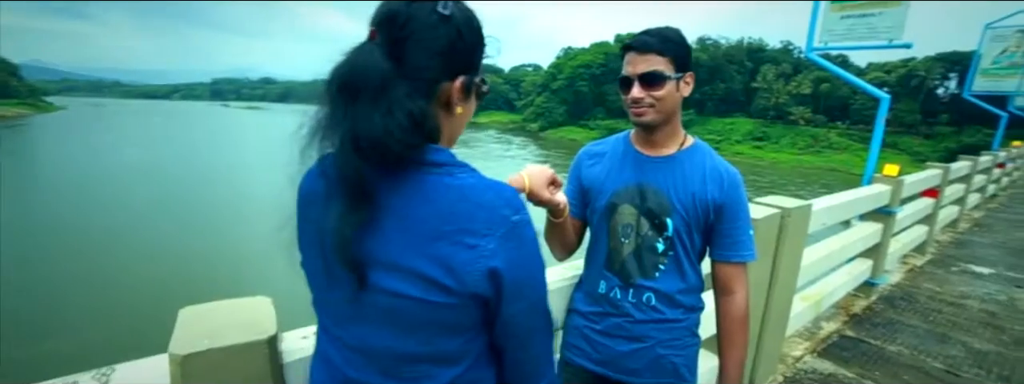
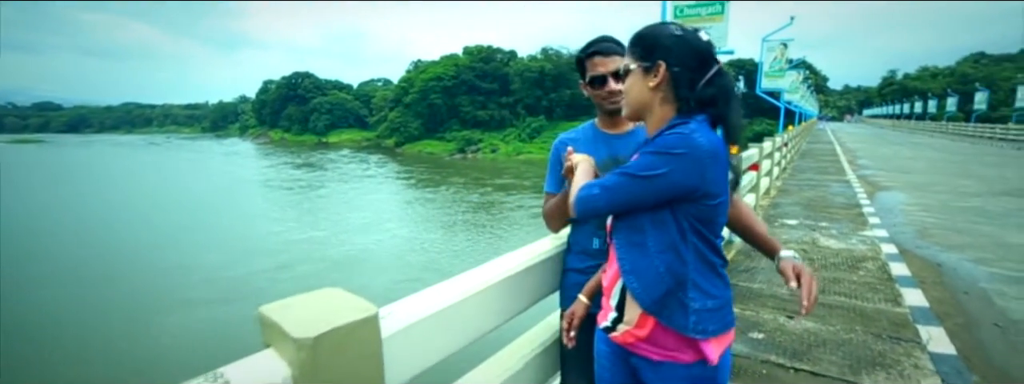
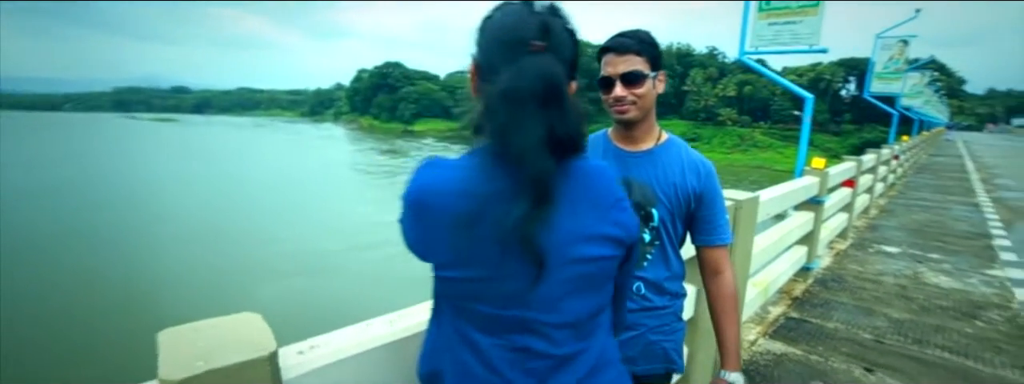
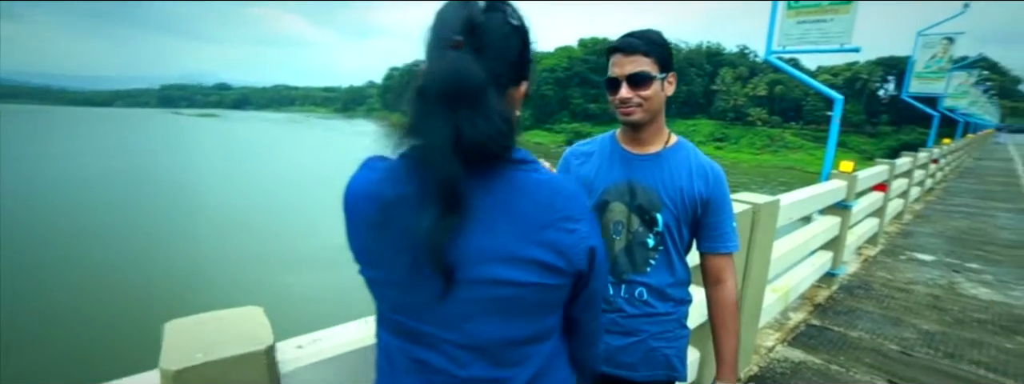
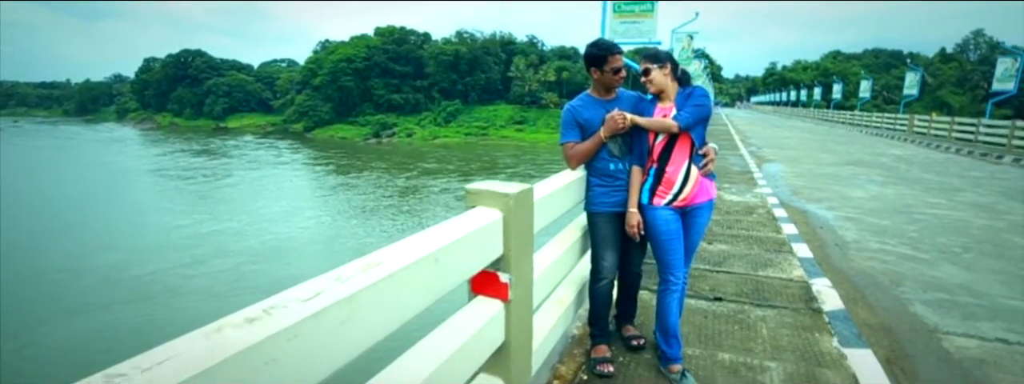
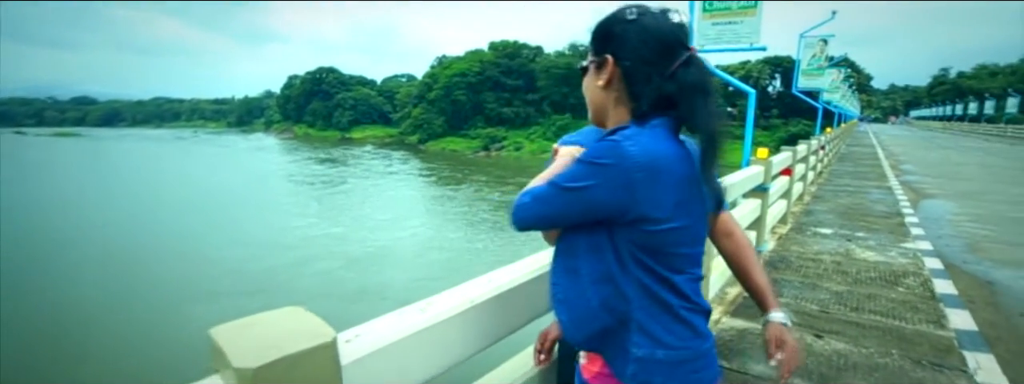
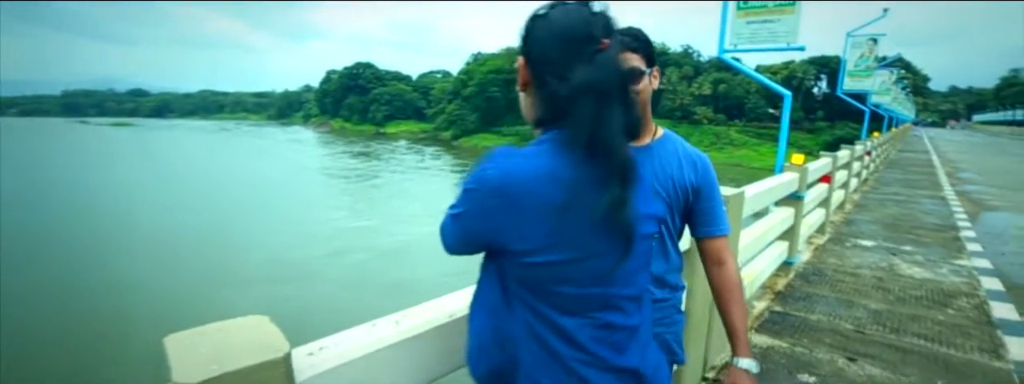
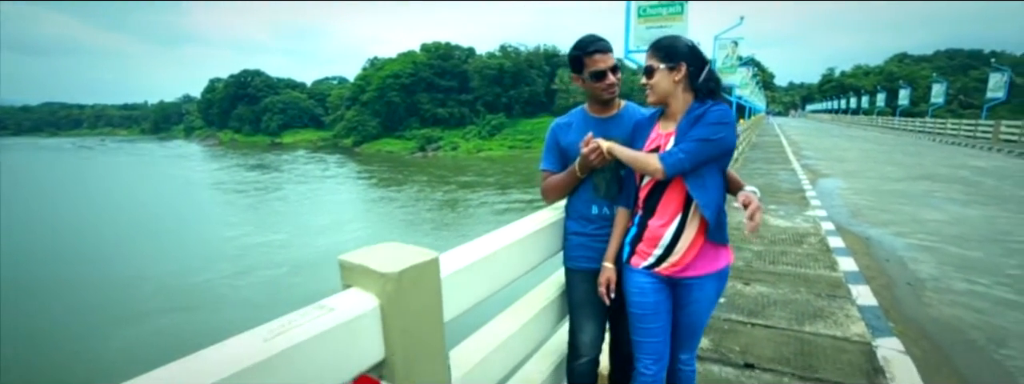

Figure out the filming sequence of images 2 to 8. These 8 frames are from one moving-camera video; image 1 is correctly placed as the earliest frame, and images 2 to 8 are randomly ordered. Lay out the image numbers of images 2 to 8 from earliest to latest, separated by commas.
4, 3, 7, 6, 2, 8, 5
